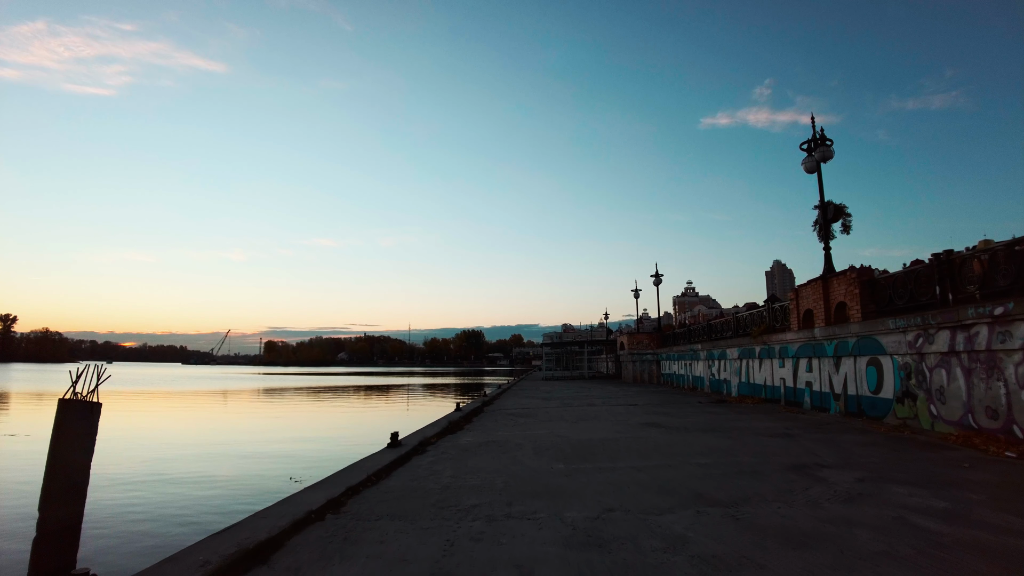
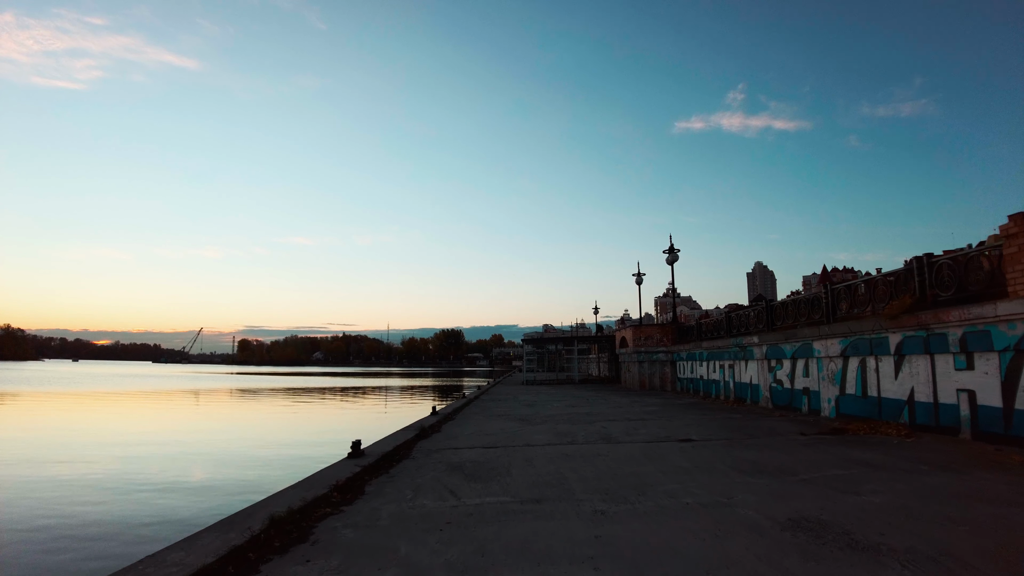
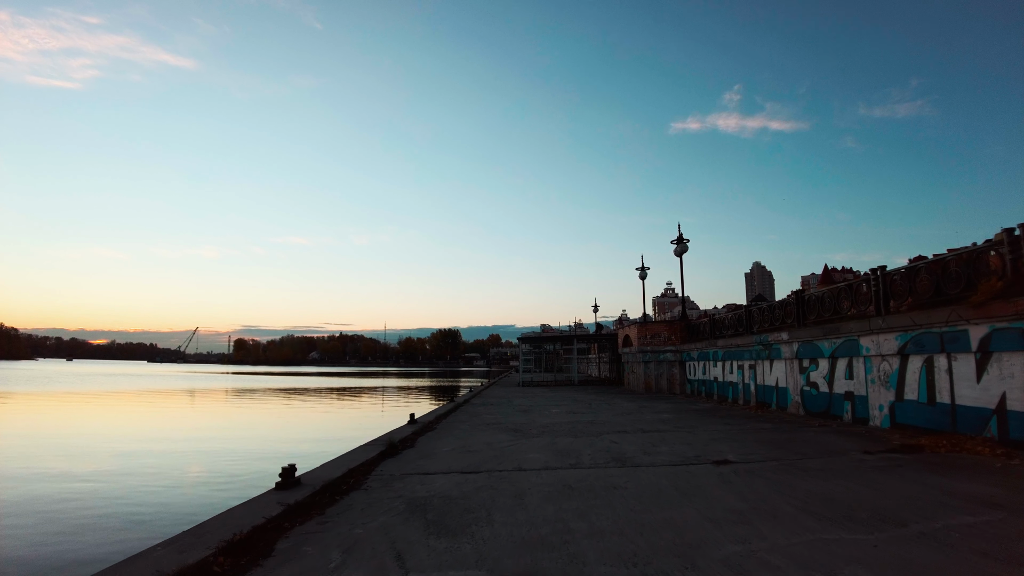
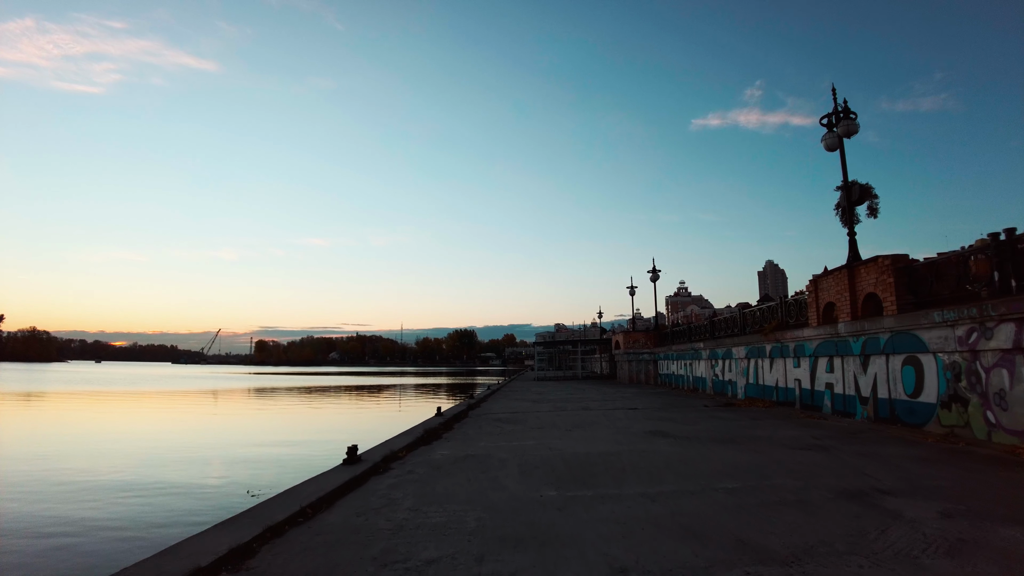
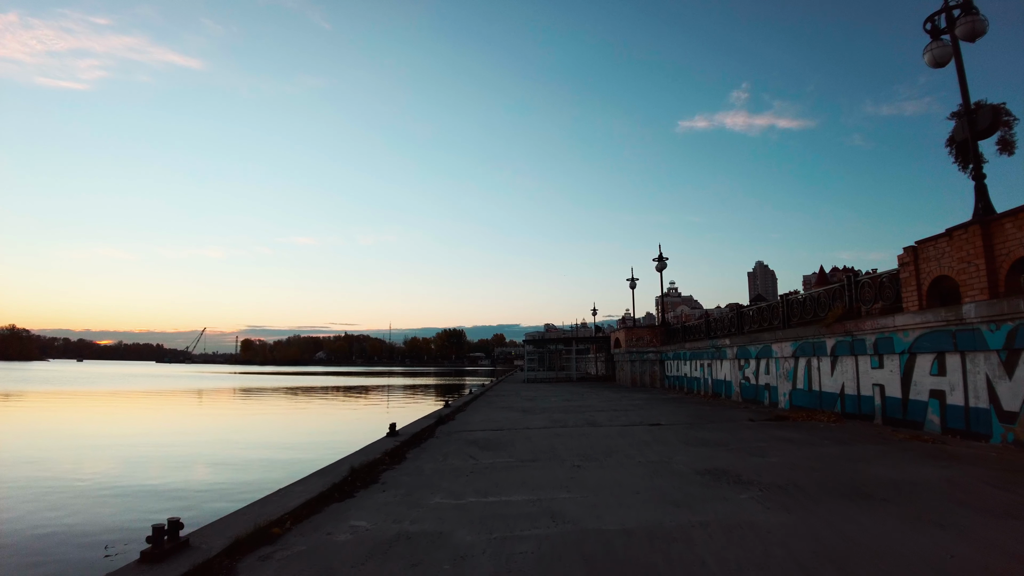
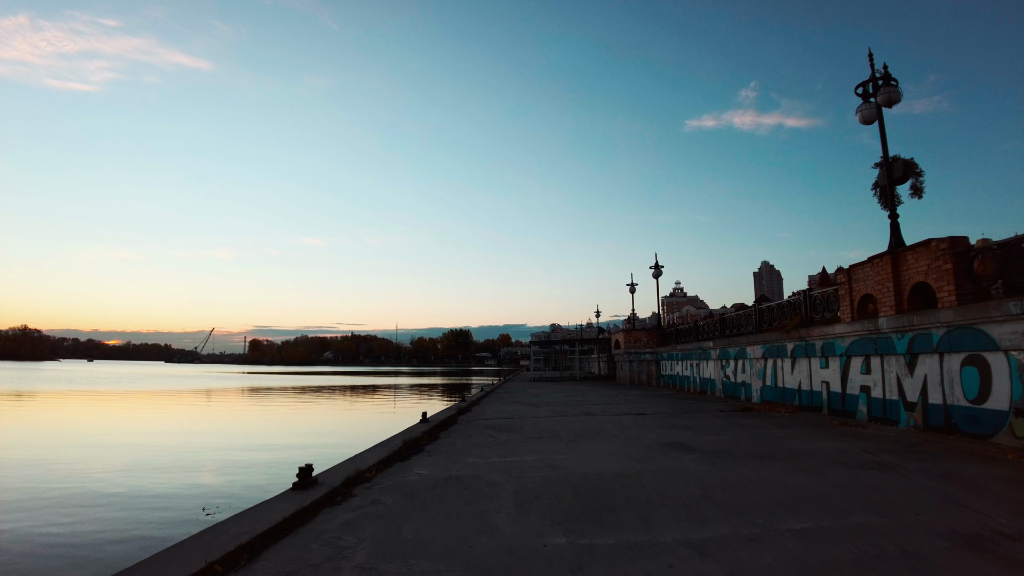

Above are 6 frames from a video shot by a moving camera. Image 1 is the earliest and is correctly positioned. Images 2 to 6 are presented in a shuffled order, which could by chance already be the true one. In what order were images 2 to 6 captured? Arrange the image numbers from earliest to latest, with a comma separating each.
4, 6, 5, 2, 3
